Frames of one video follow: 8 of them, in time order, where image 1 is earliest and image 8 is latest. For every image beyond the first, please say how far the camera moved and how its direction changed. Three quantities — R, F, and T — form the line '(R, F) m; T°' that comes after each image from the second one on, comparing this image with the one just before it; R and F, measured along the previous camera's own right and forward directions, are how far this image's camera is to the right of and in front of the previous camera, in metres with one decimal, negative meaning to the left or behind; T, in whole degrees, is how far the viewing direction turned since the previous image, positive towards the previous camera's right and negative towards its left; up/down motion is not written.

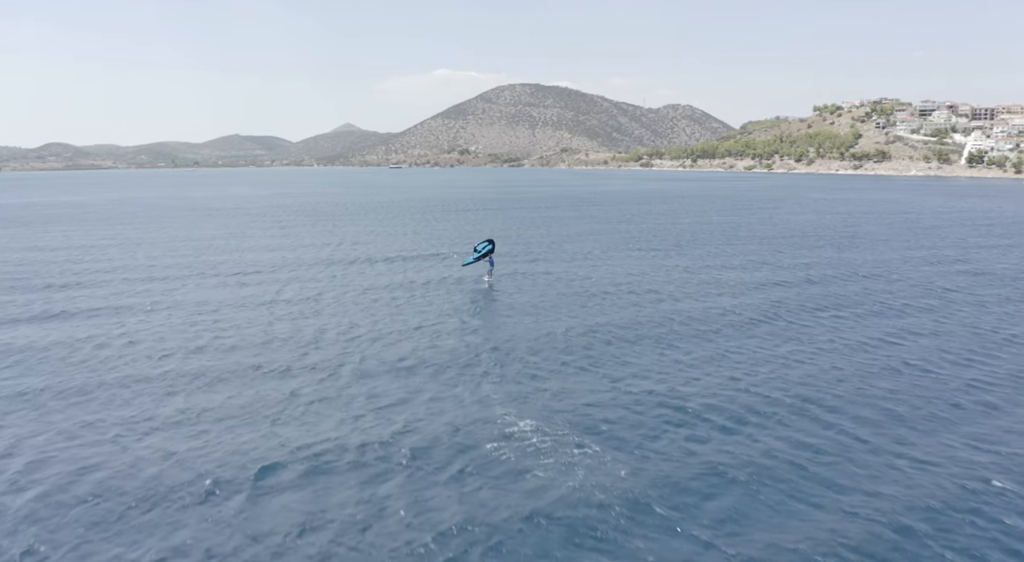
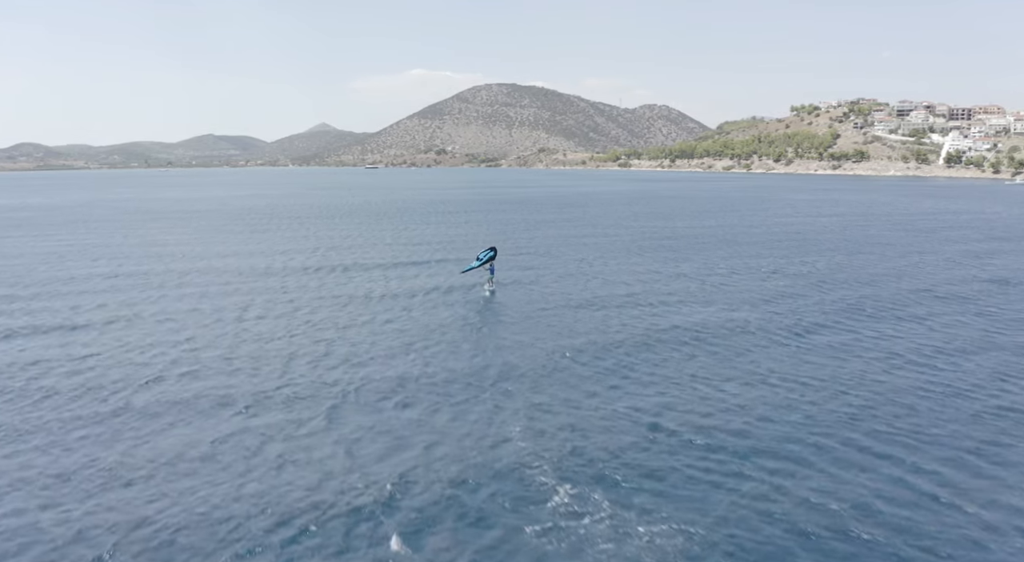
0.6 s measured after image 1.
(-1.3, +4.8) m; +2°
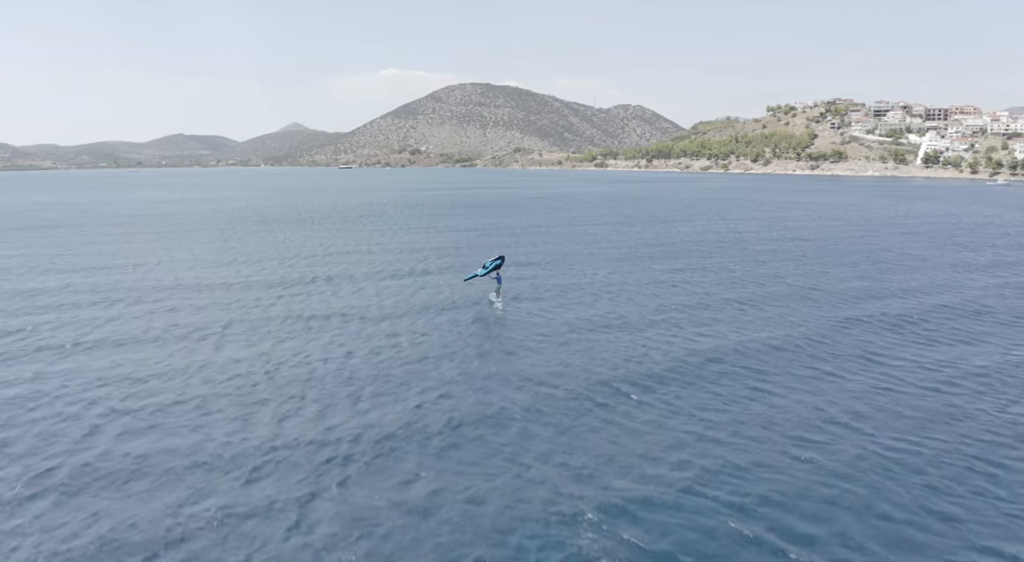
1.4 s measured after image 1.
(-1.9, +6.7) m; +2°
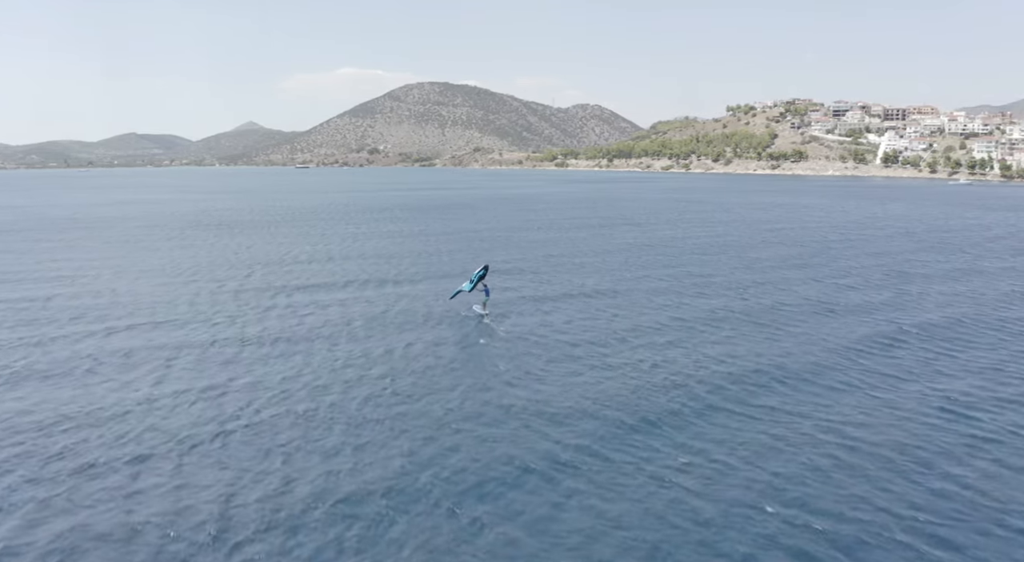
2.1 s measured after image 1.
(-2.2, +6.1) m; +3°
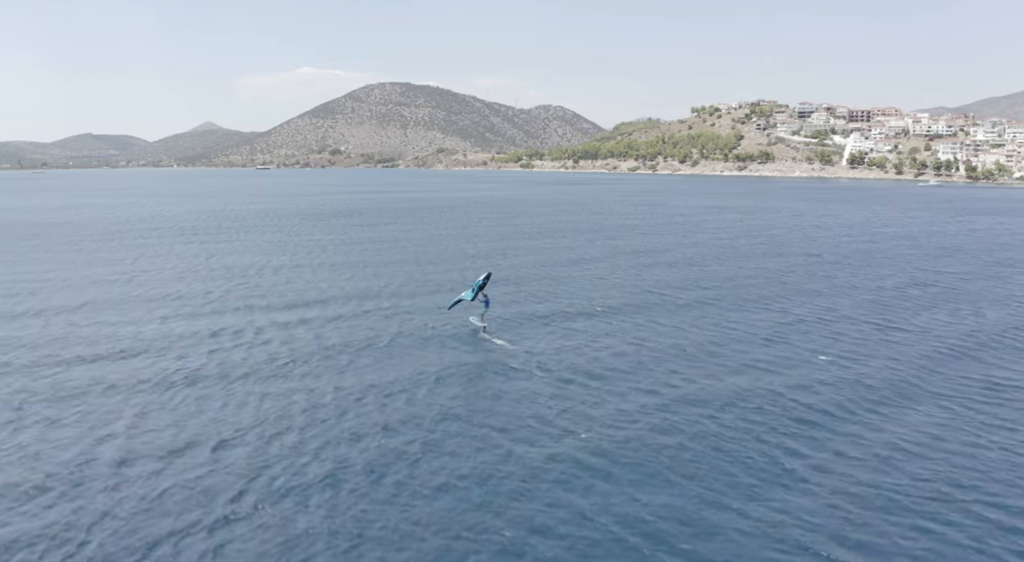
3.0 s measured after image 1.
(-2.8, +5.6) m; +3°
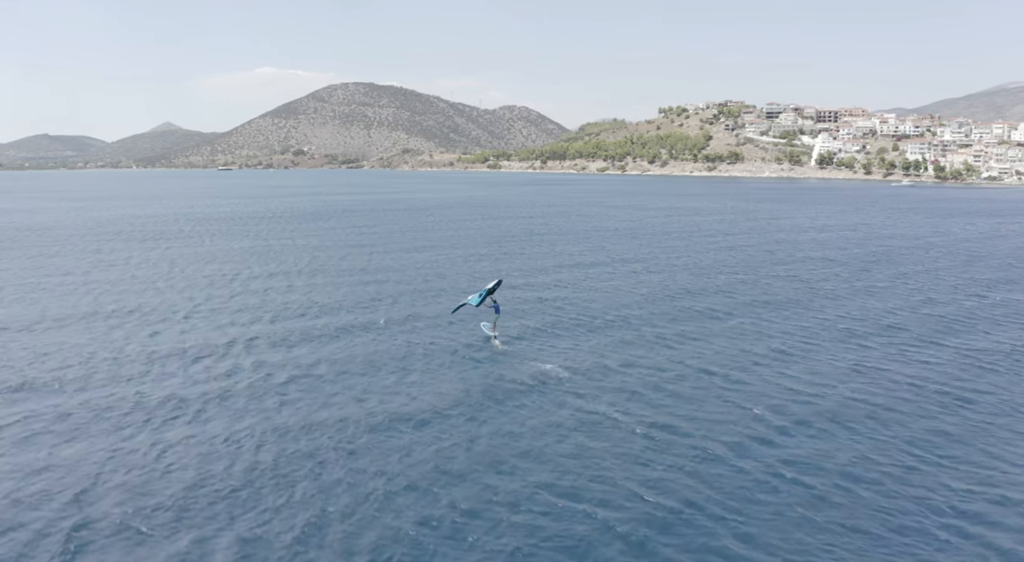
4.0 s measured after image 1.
(-3.1, +4.4) m; +3°
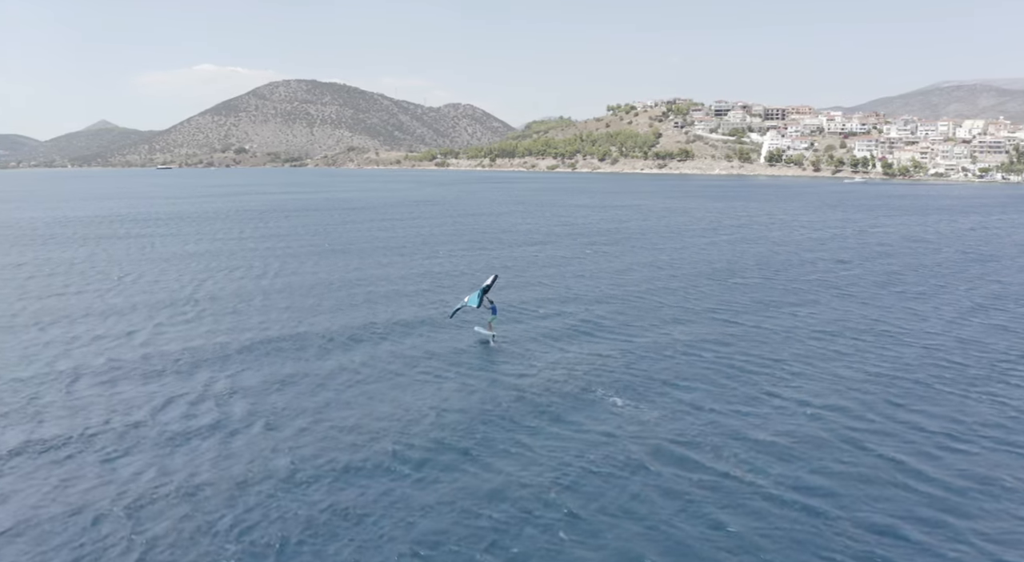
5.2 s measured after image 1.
(-4.1, +4.2) m; +5°
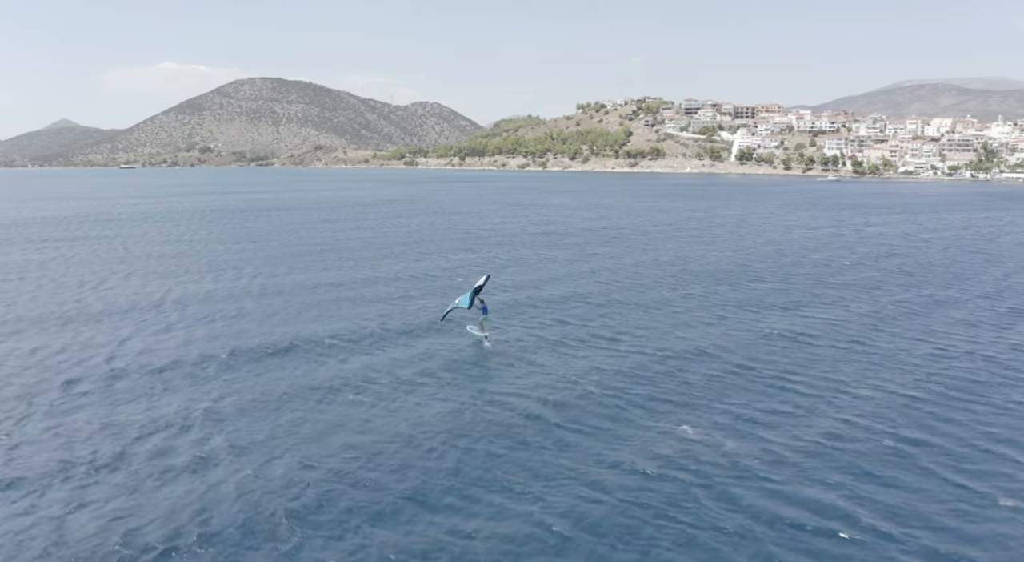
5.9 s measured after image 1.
(-2.8, +1.9) m; +3°
